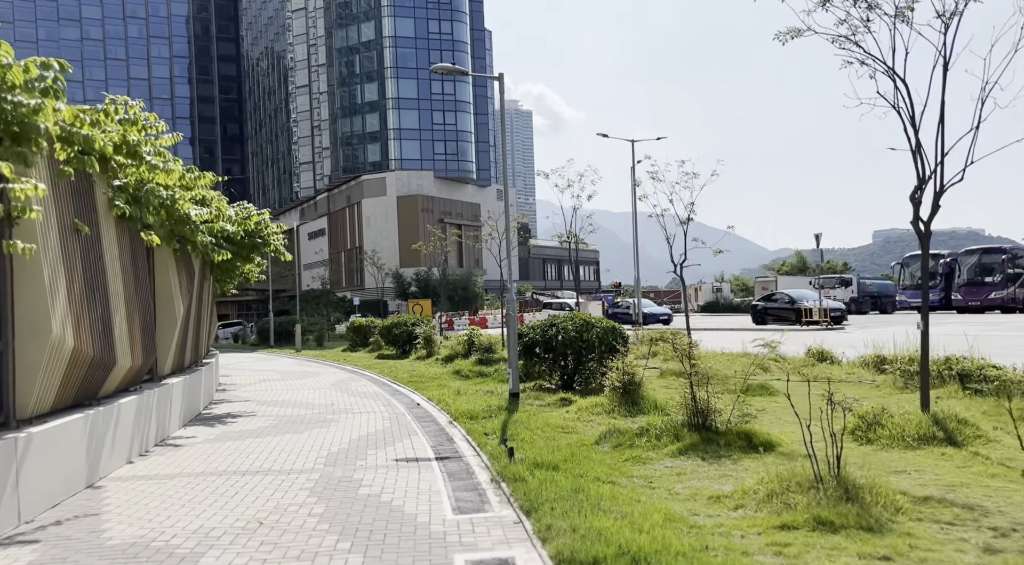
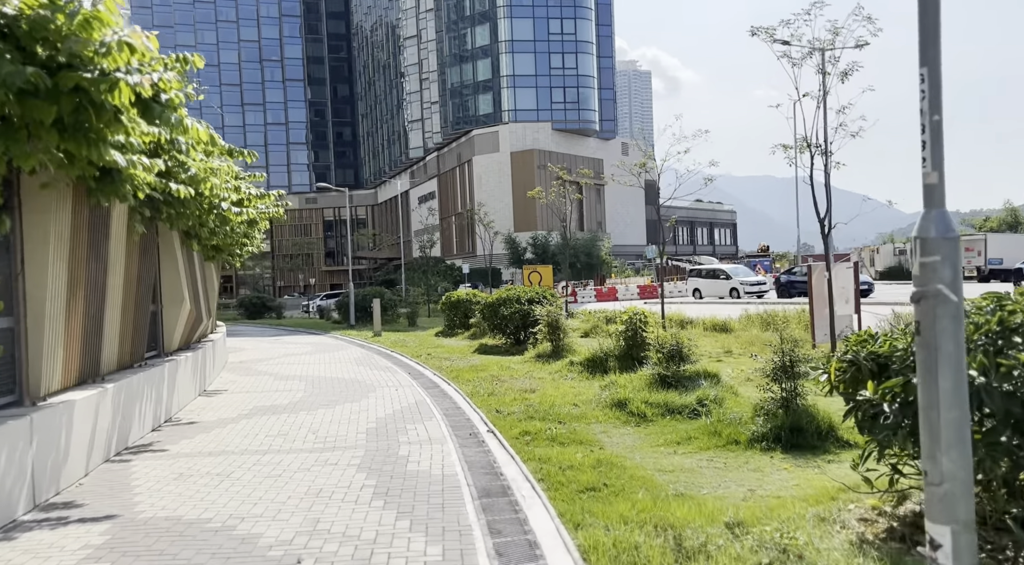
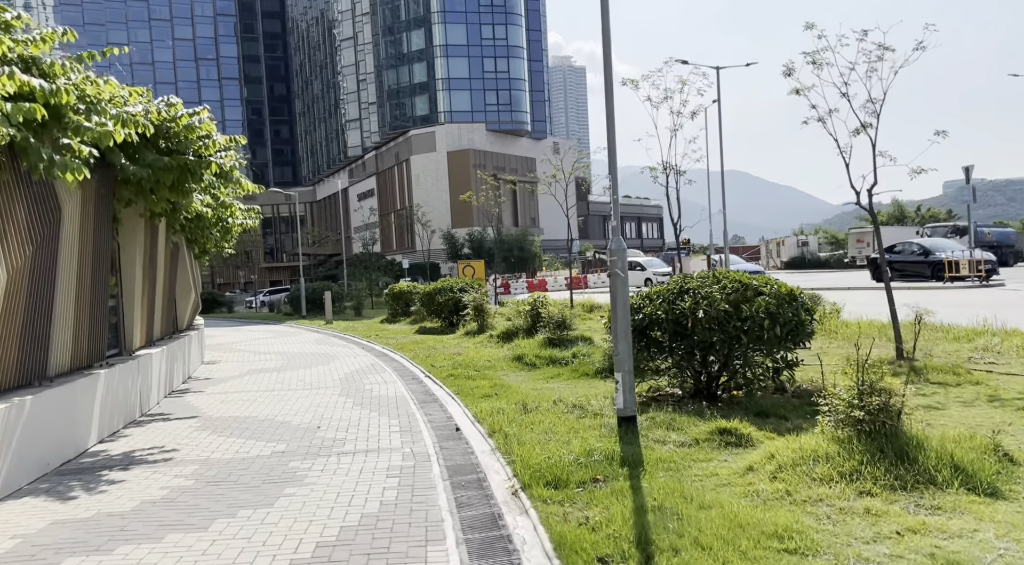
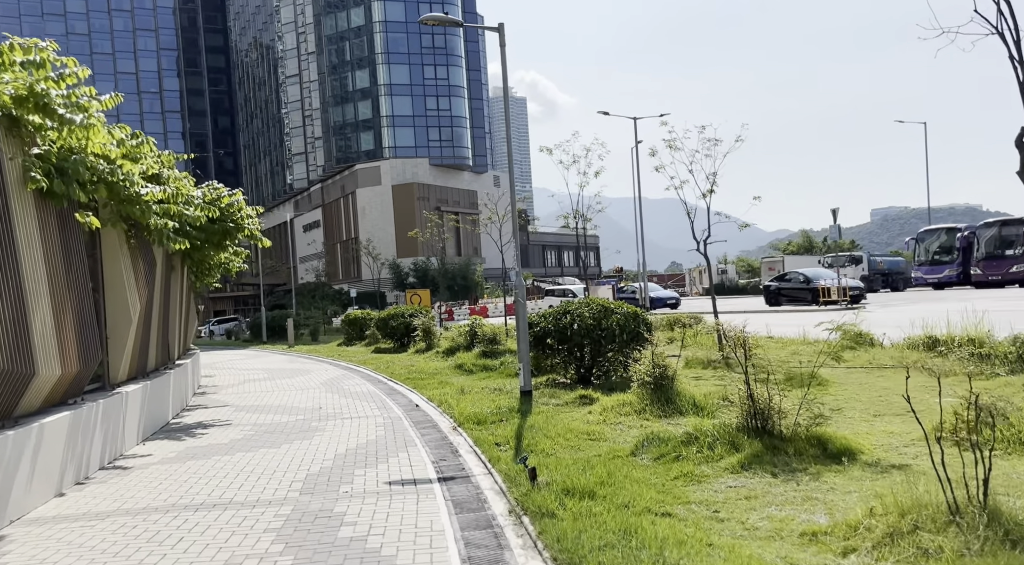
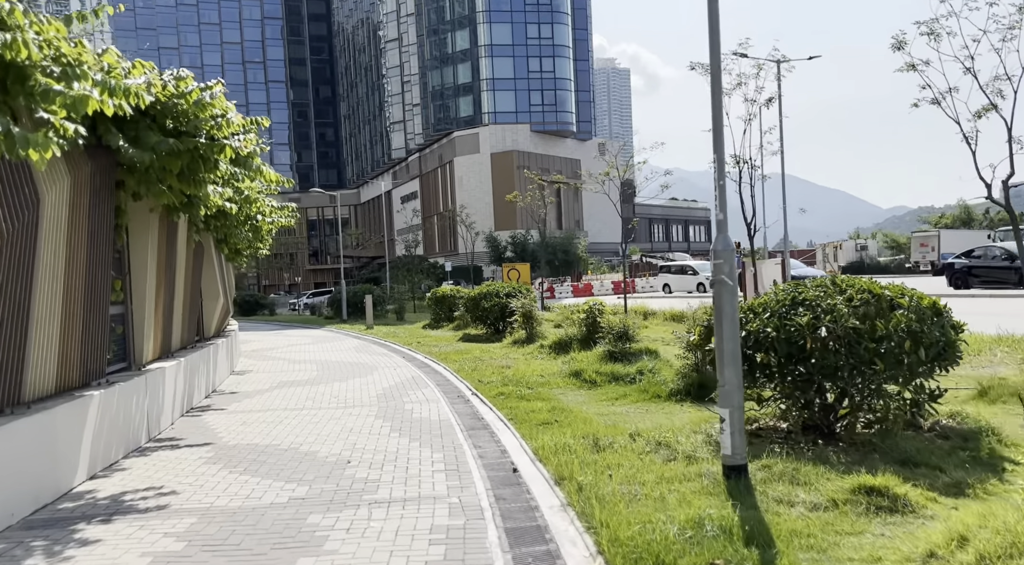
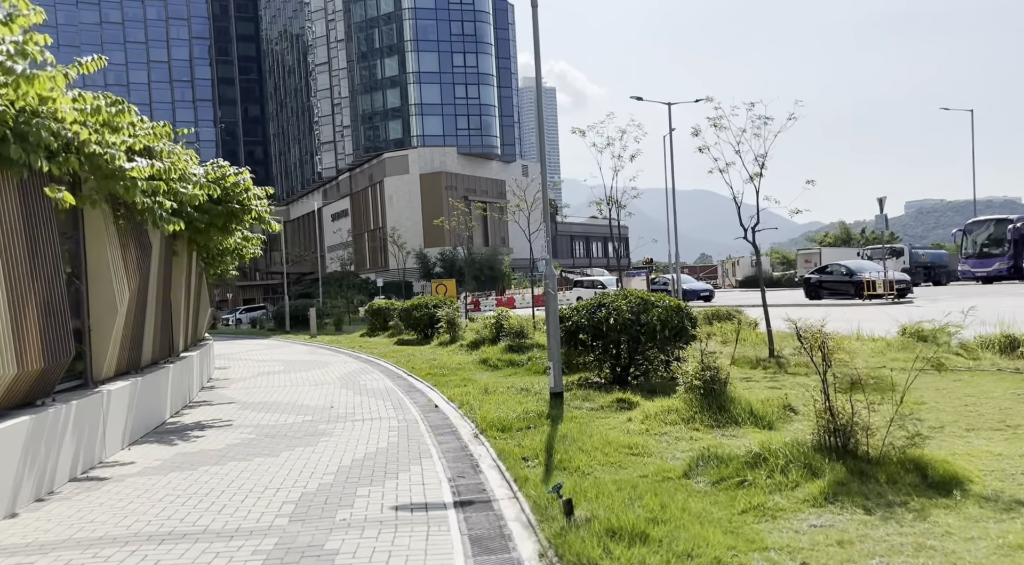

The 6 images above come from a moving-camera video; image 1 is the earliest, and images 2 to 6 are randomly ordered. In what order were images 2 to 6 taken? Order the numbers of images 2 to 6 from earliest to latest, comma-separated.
4, 6, 3, 5, 2
